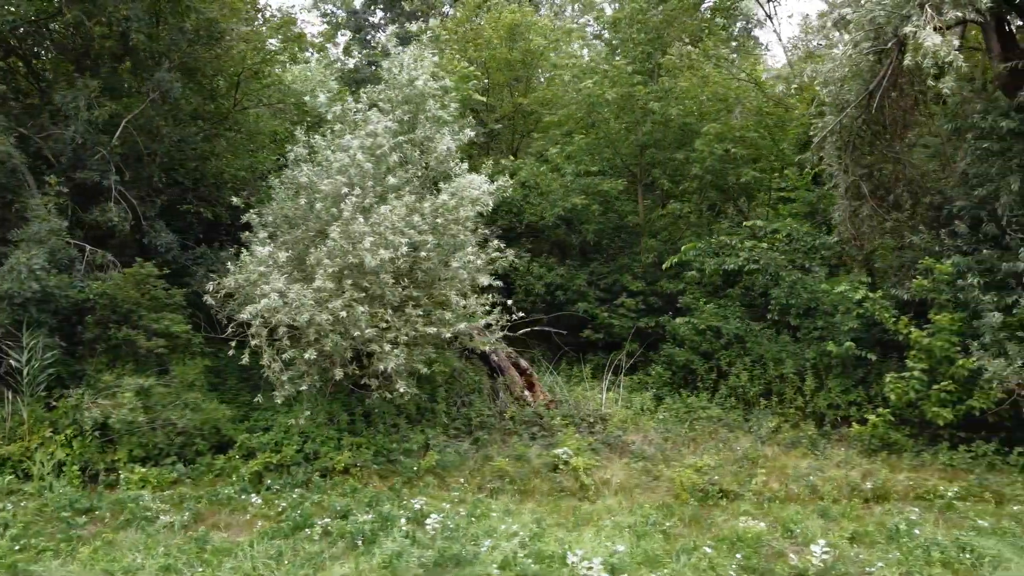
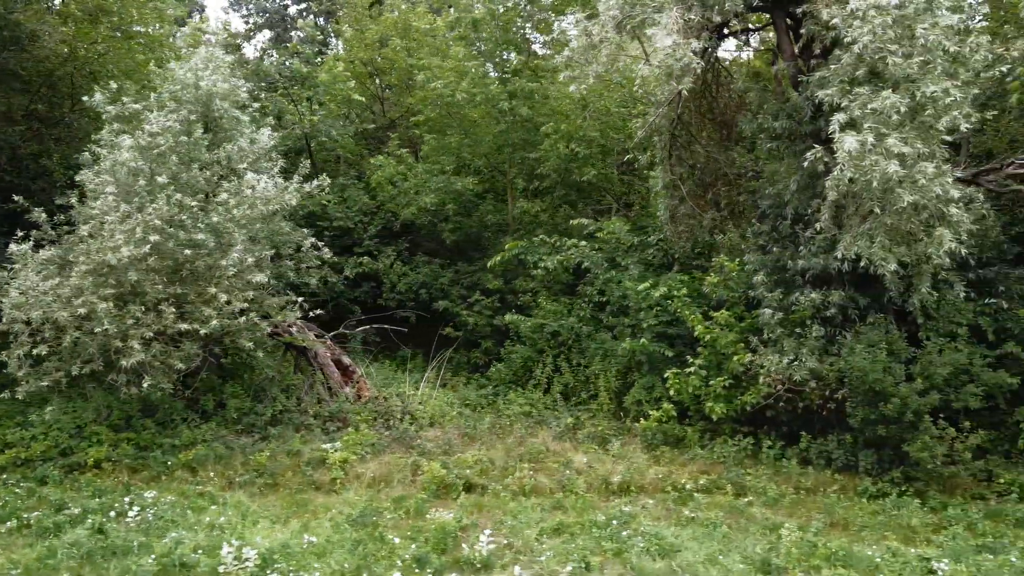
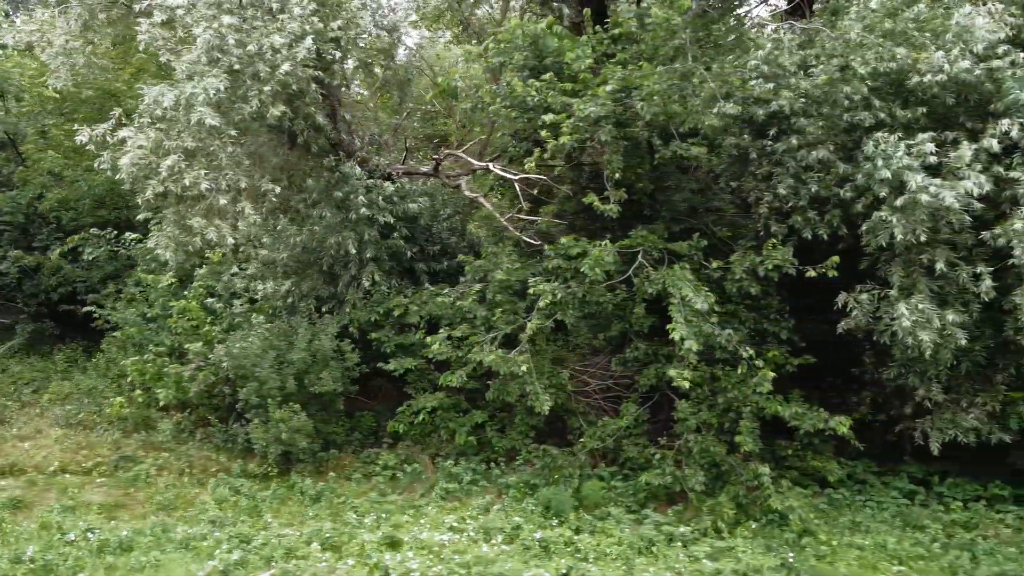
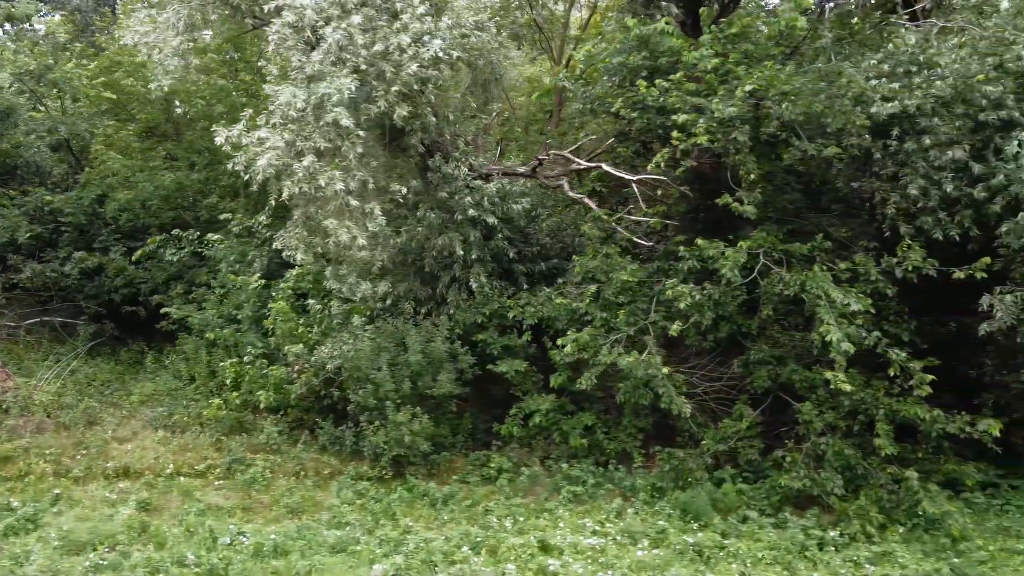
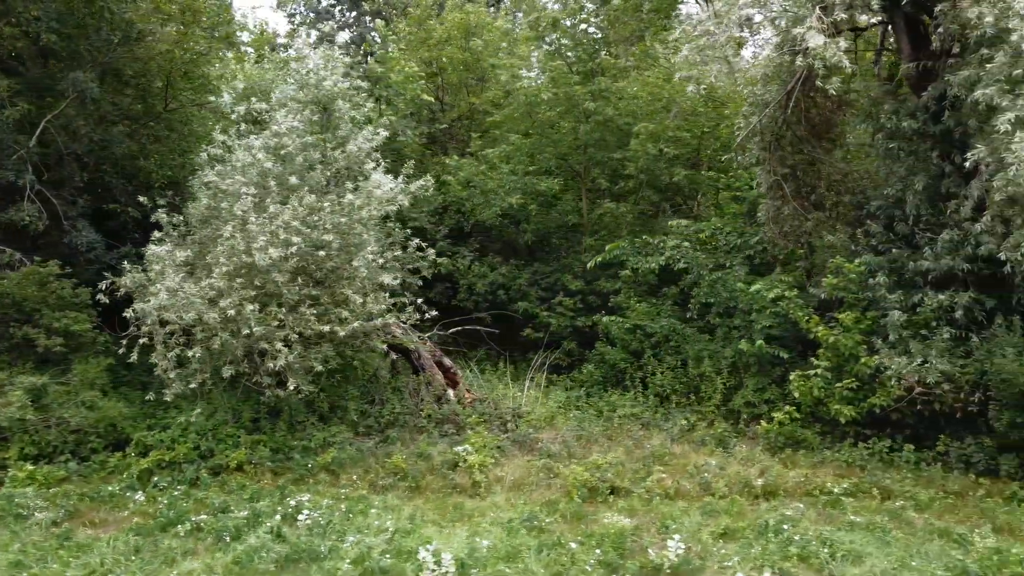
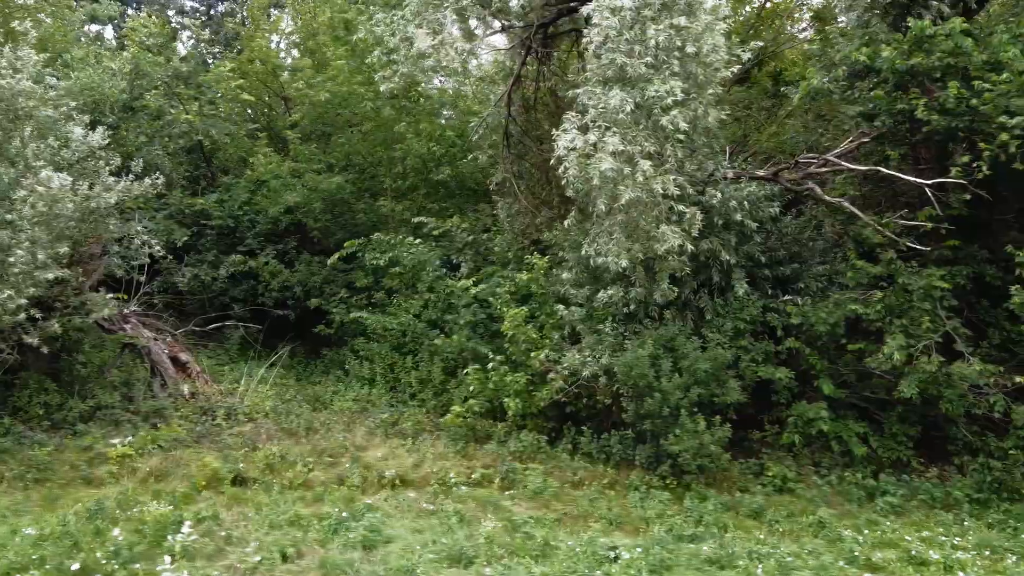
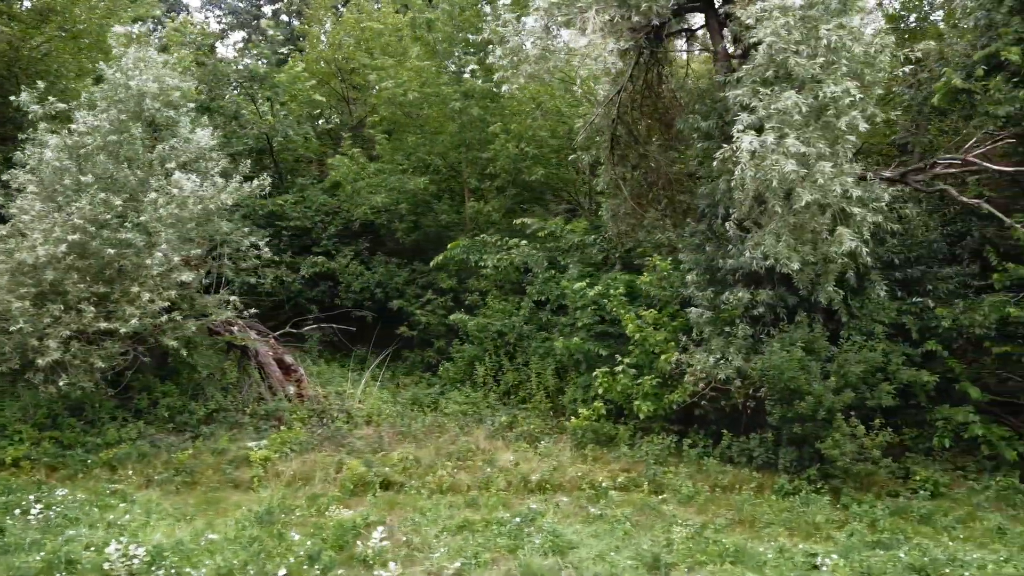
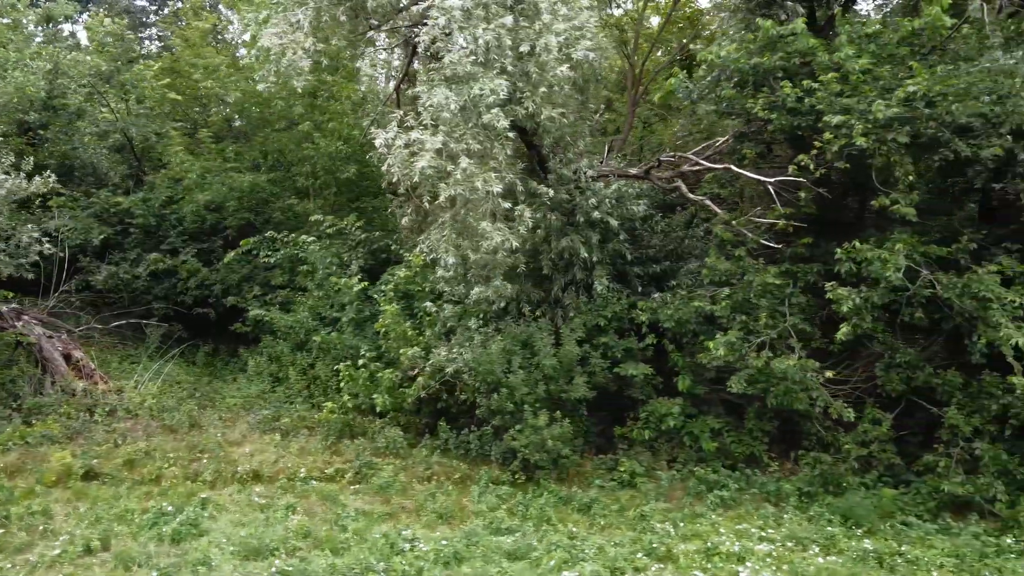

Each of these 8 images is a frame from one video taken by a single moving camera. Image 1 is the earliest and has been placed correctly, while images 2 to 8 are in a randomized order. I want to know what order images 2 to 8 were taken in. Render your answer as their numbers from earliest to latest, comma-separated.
5, 2, 7, 6, 8, 4, 3
